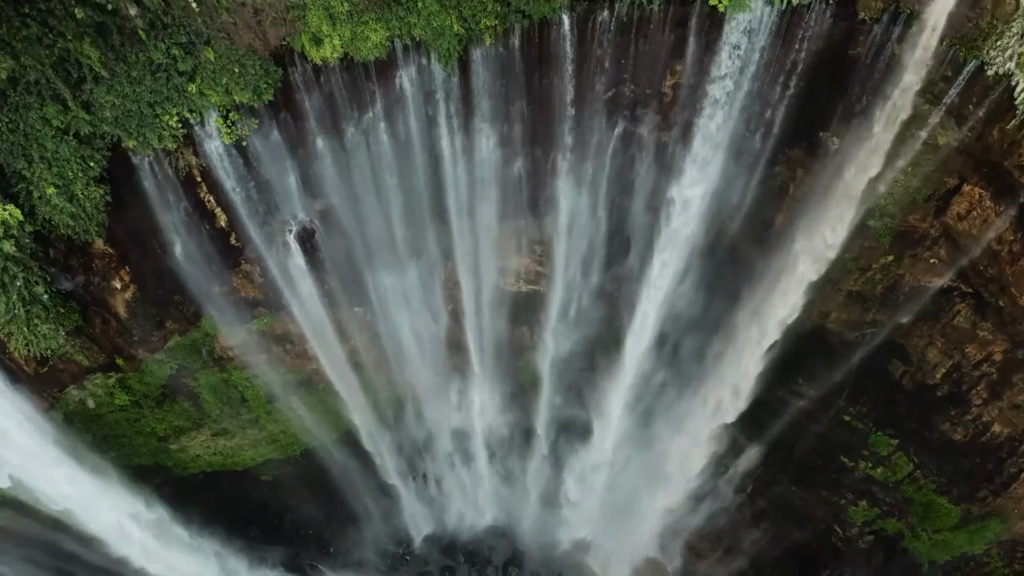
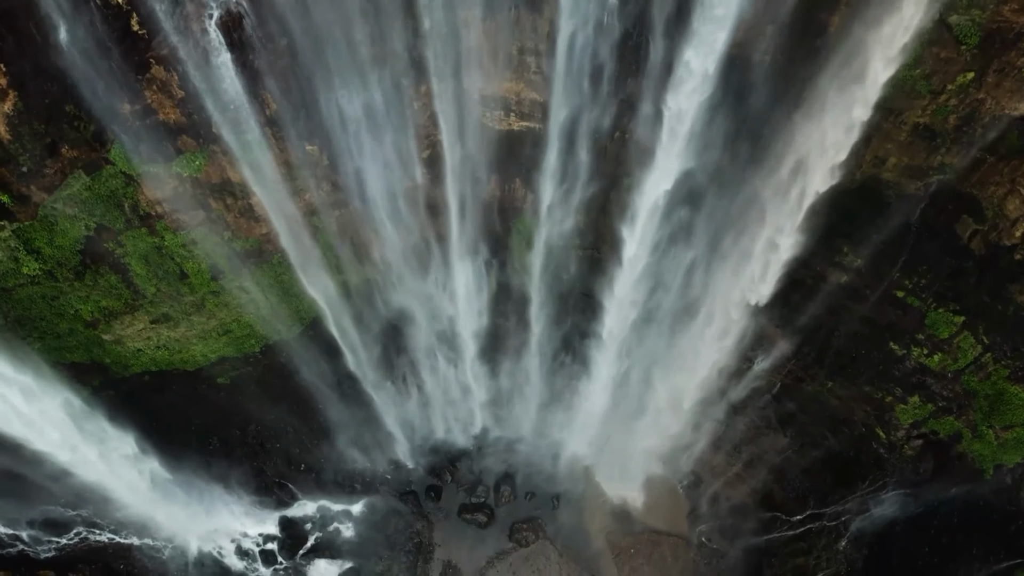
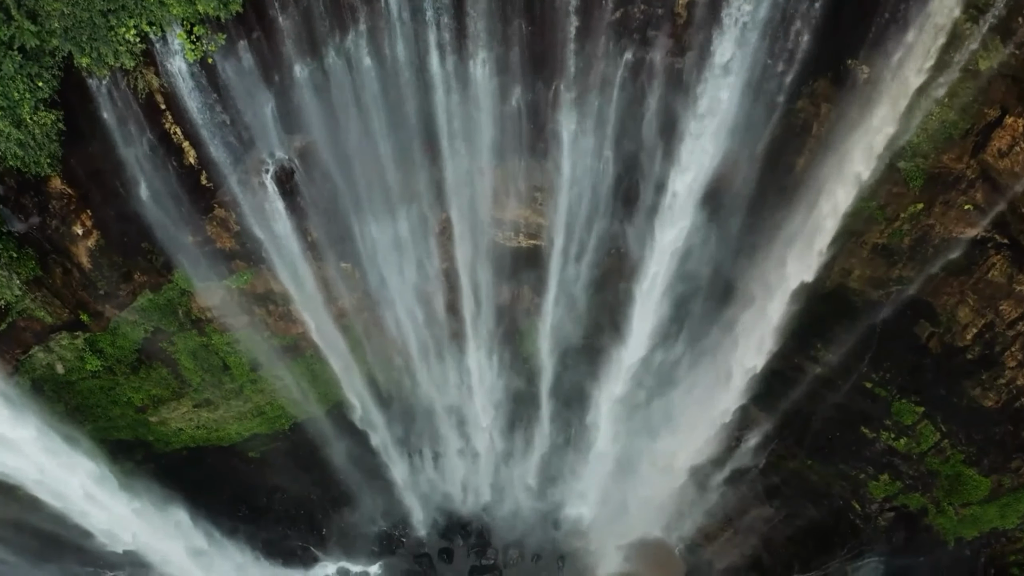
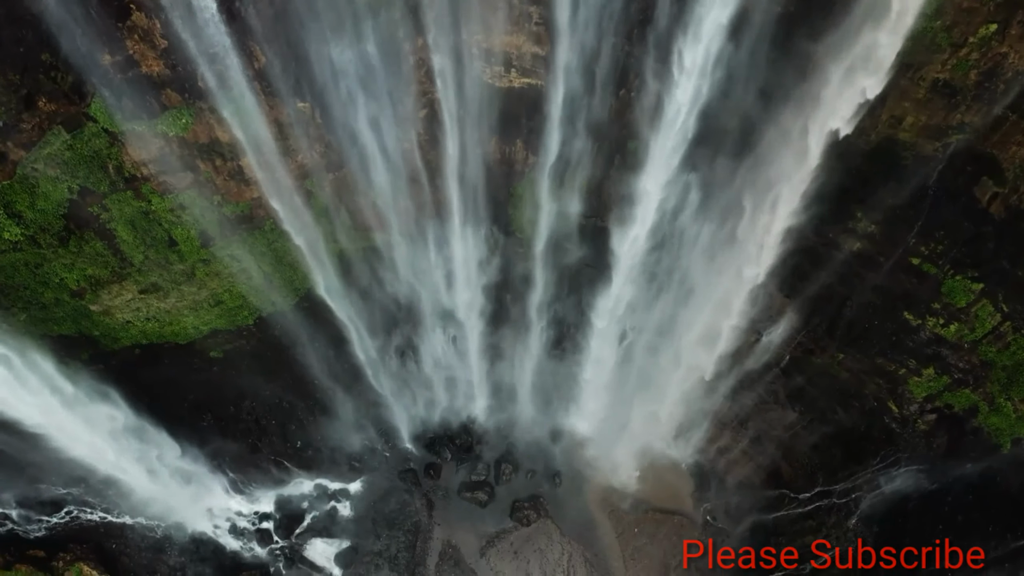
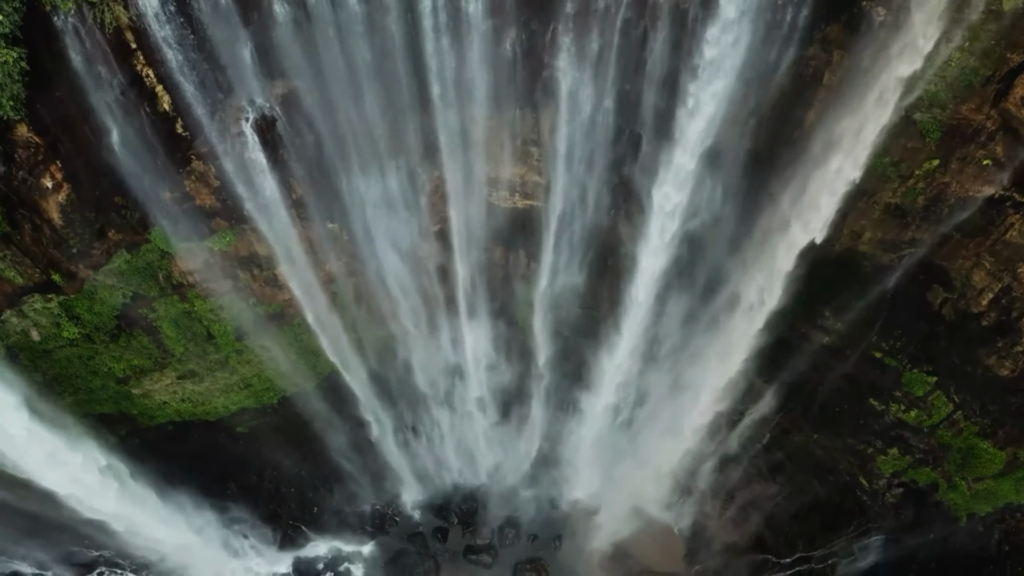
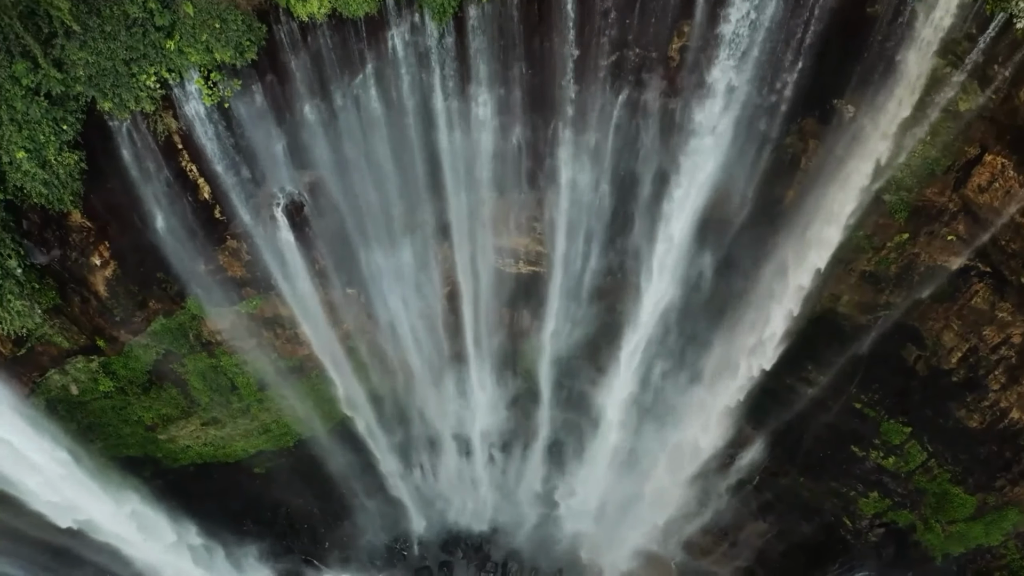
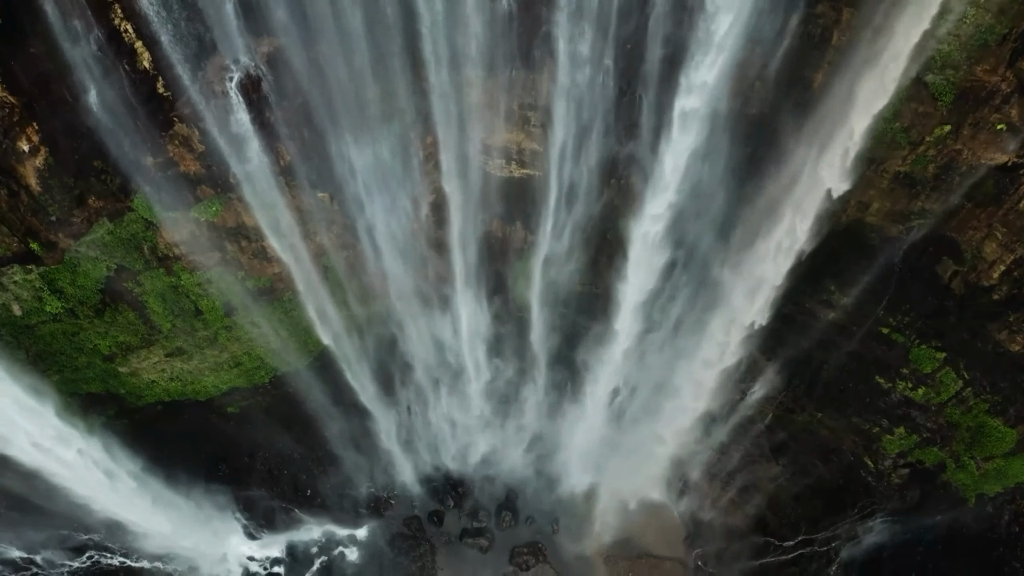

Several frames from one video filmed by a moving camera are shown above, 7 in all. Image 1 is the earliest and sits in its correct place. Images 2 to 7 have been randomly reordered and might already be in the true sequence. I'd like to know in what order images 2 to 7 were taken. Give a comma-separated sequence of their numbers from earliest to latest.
6, 3, 5, 7, 2, 4
